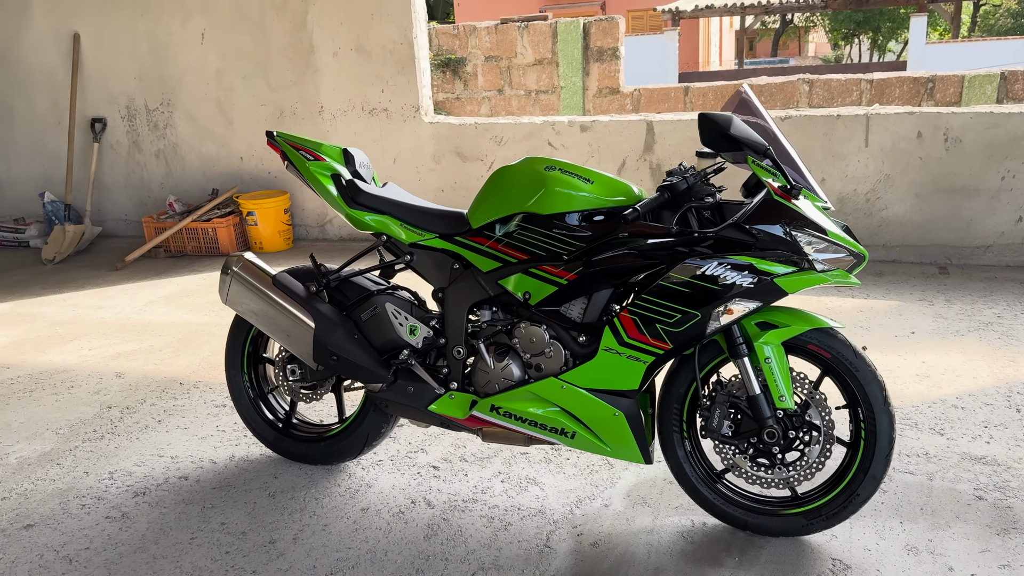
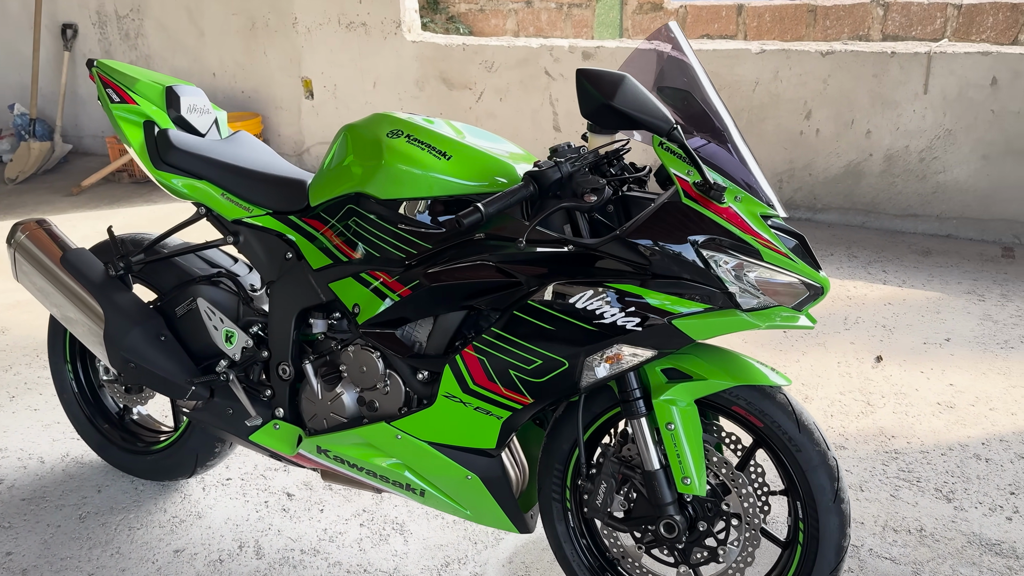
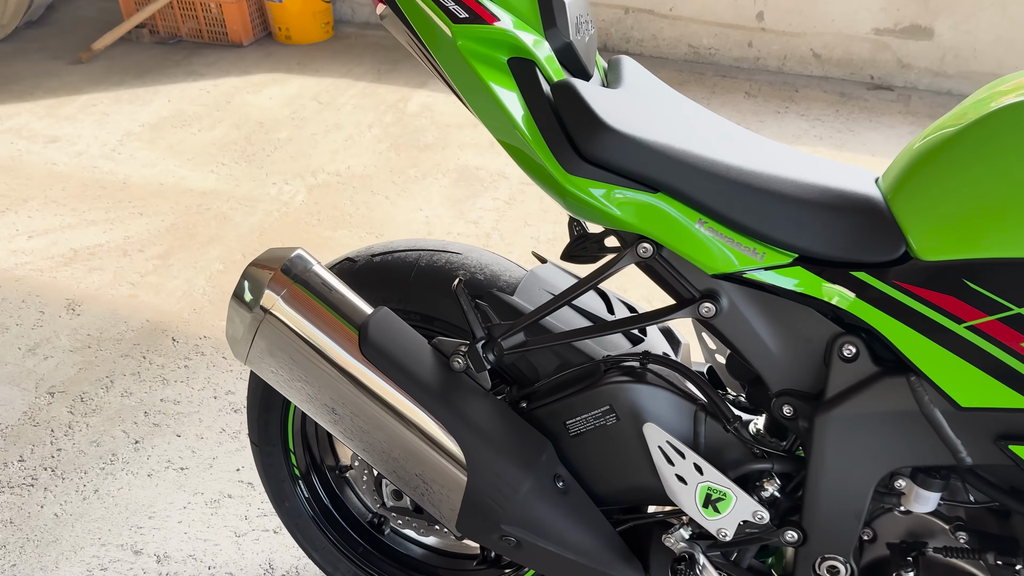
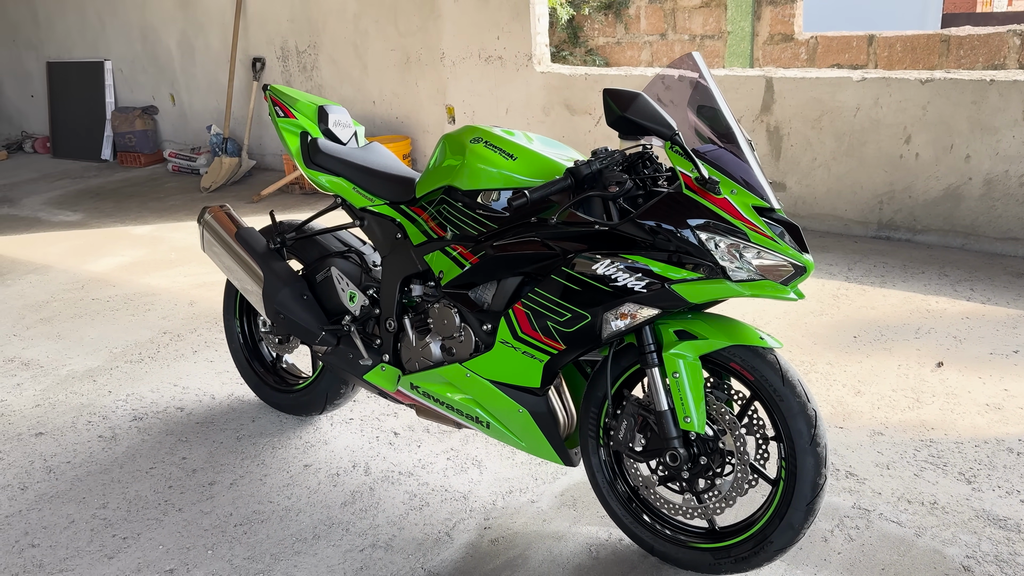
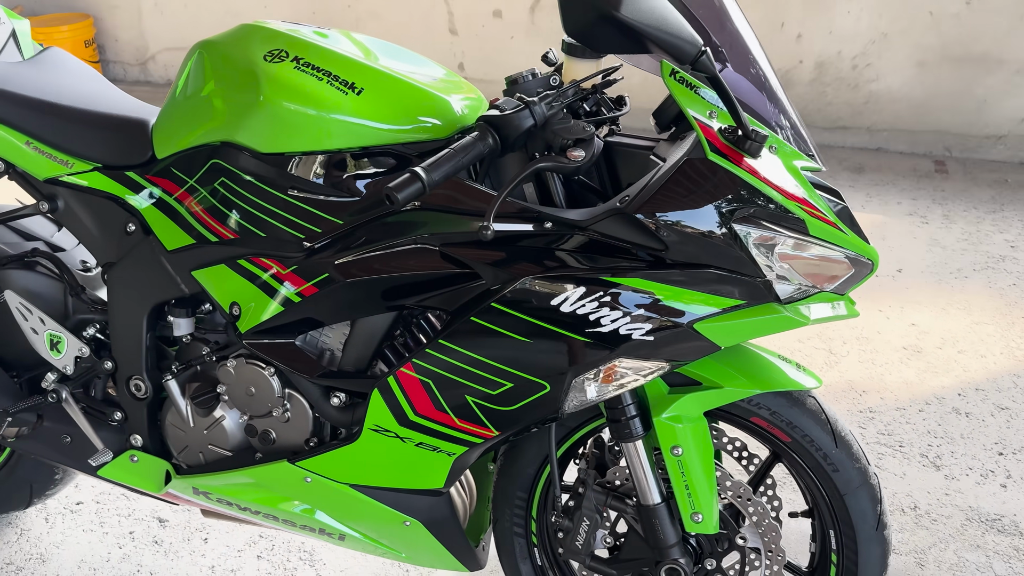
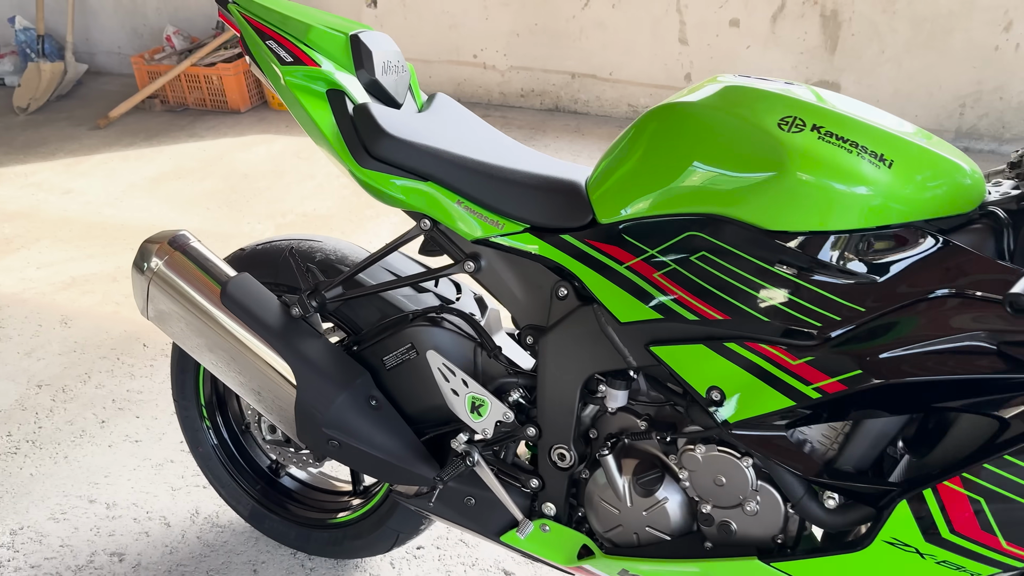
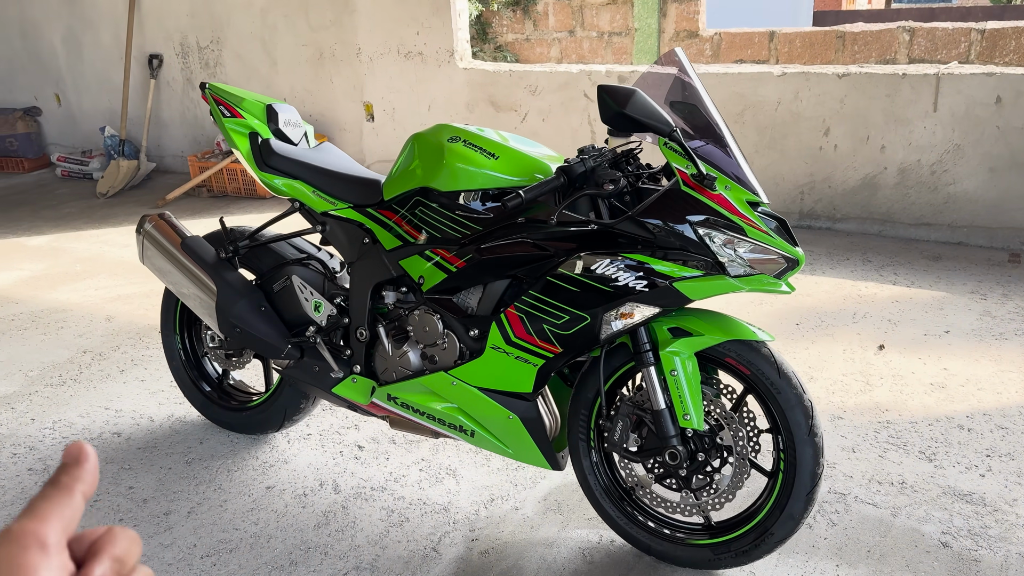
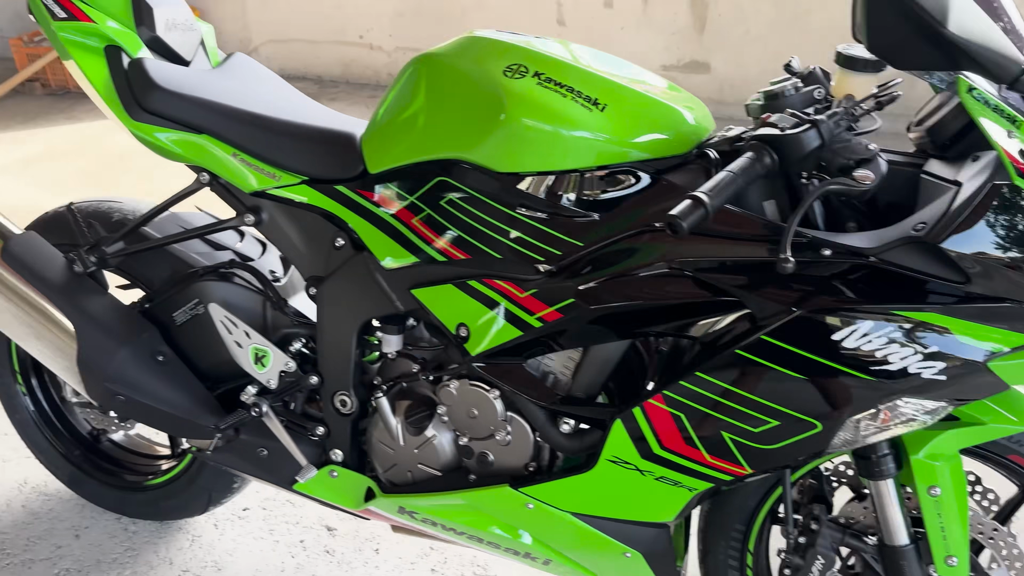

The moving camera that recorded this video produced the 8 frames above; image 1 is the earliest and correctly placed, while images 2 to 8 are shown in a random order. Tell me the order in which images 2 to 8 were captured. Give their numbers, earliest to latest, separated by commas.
7, 4, 2, 5, 8, 6, 3
